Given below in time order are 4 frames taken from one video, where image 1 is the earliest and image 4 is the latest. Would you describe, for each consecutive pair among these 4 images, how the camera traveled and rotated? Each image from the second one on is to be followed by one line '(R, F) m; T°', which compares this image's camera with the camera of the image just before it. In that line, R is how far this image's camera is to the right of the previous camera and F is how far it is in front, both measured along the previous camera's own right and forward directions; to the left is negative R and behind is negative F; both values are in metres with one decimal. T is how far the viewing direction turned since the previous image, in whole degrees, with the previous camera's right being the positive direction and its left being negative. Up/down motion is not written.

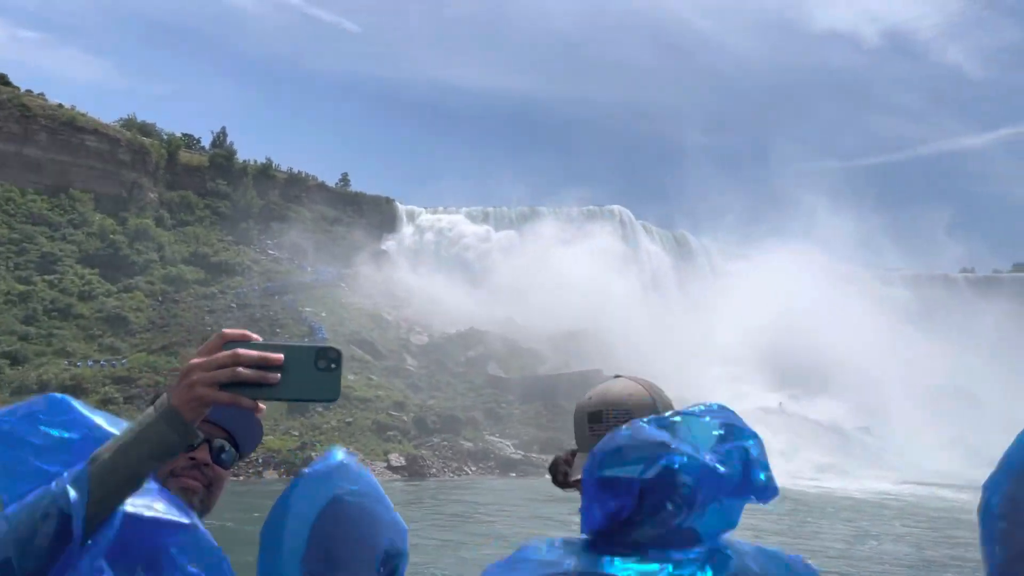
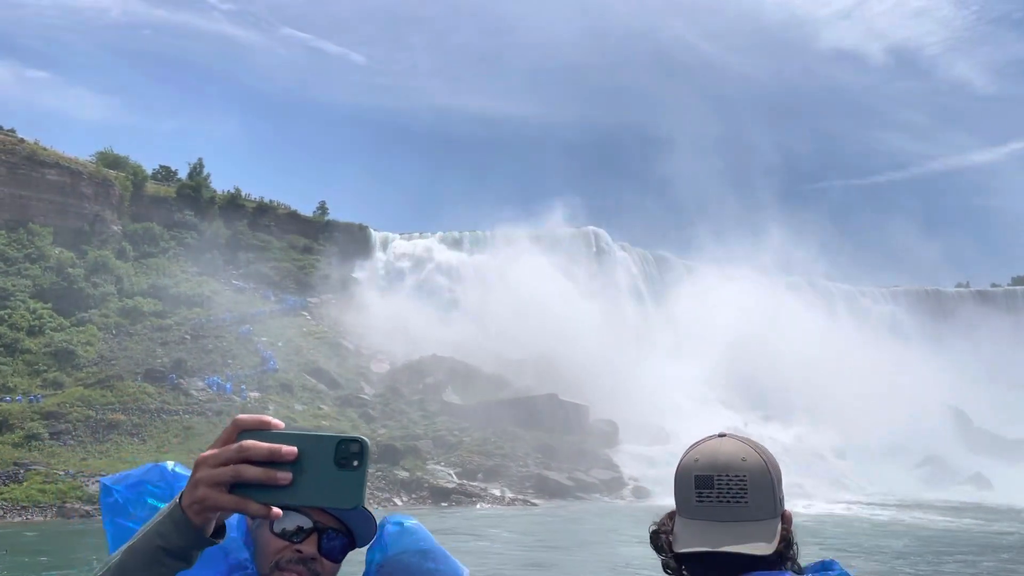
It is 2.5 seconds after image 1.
(+2.0, +0.7) m; -1°
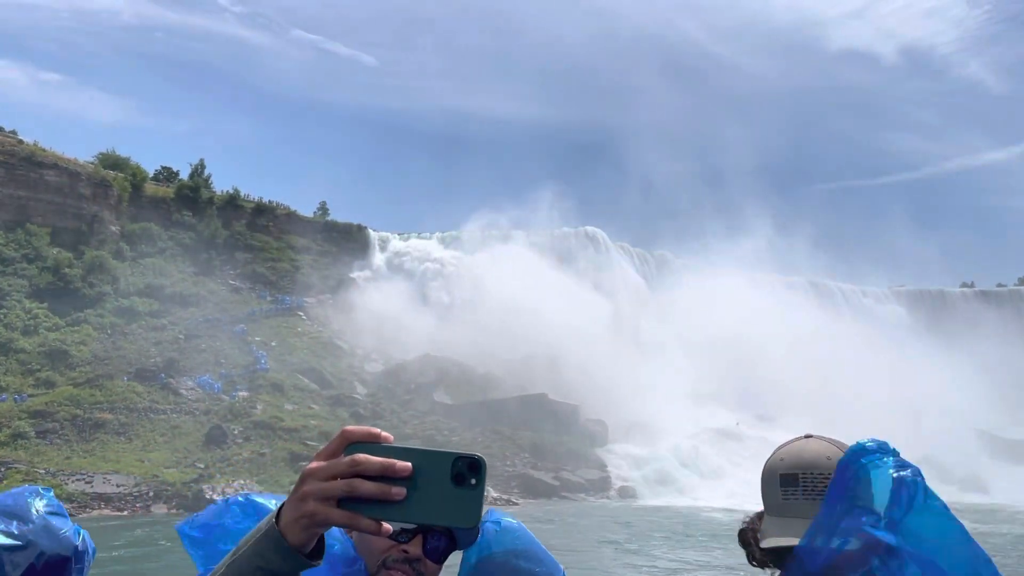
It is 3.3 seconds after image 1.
(+0.7, 0.0) m; -1°
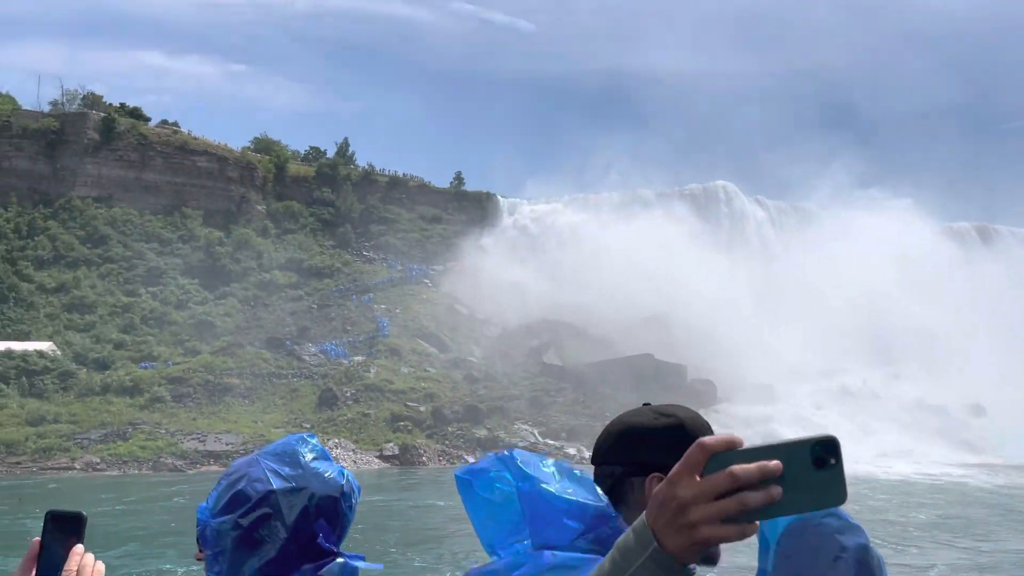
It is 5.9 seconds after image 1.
(+2.0, +0.1) m; -11°
